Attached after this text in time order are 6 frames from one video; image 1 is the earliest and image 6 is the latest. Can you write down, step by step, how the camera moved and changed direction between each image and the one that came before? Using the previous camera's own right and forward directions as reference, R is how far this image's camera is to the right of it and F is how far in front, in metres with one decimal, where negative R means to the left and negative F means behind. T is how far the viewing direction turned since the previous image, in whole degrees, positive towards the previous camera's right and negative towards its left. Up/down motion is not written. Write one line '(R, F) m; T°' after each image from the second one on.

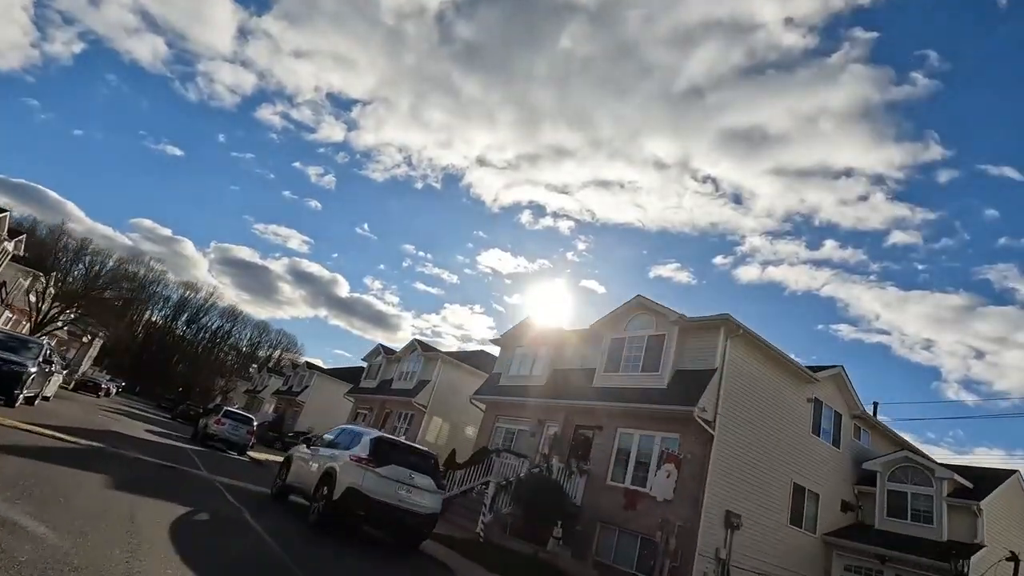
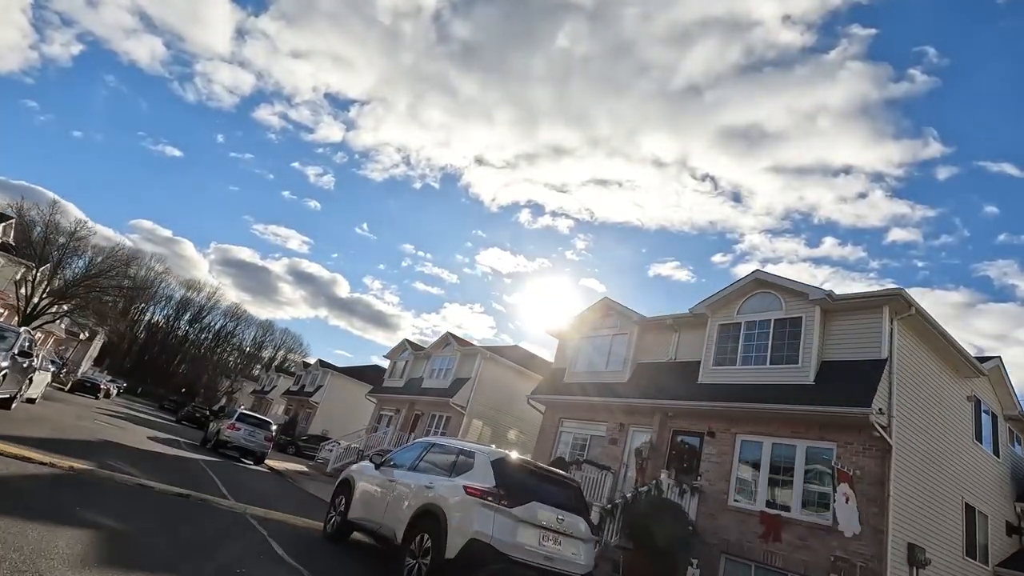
(-2.2, +3.1) m; 0°
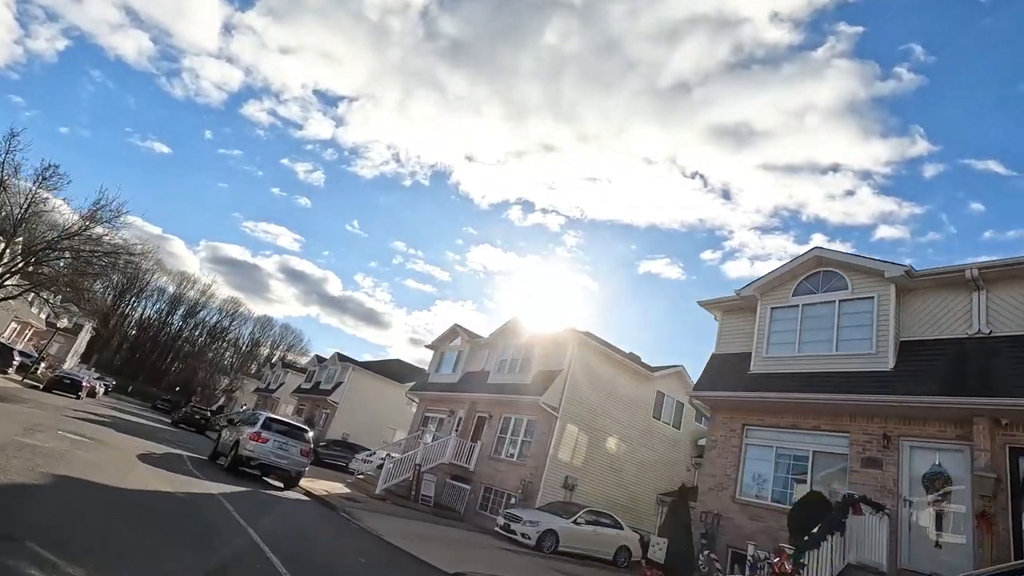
(-3.9, +5.7) m; +1°
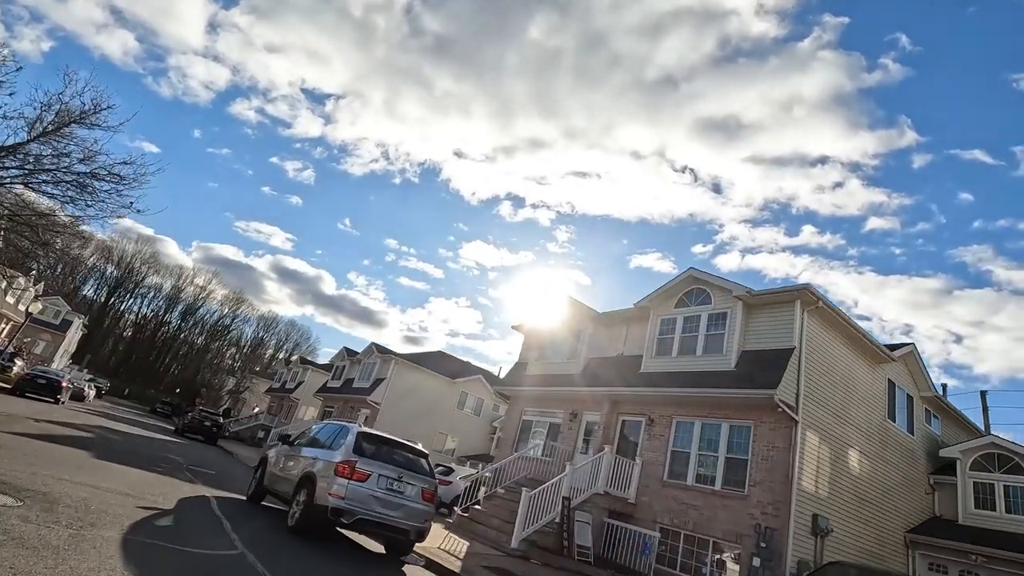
(-4.7, +6.8) m; +1°
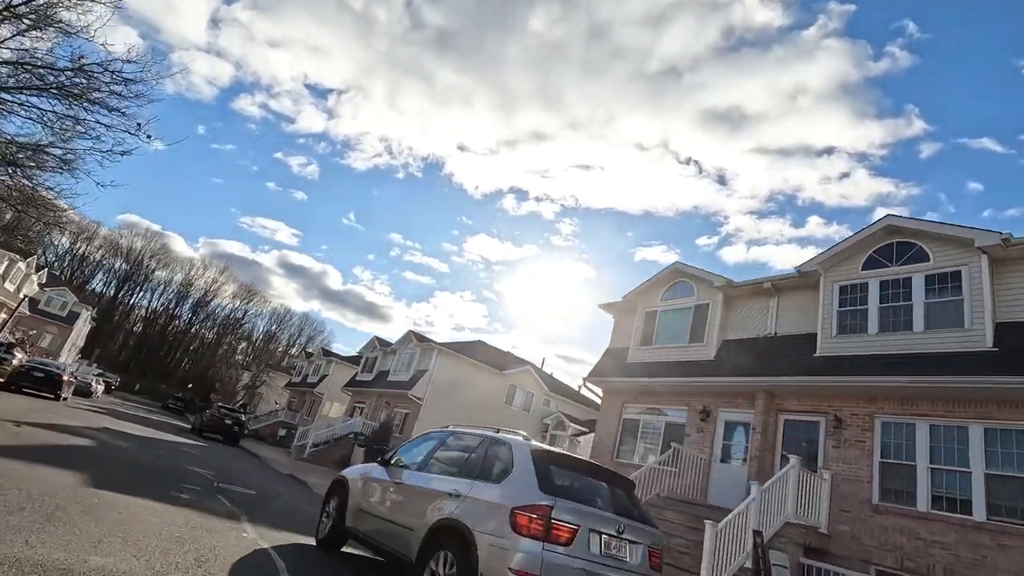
(-2.7, +3.7) m; -1°
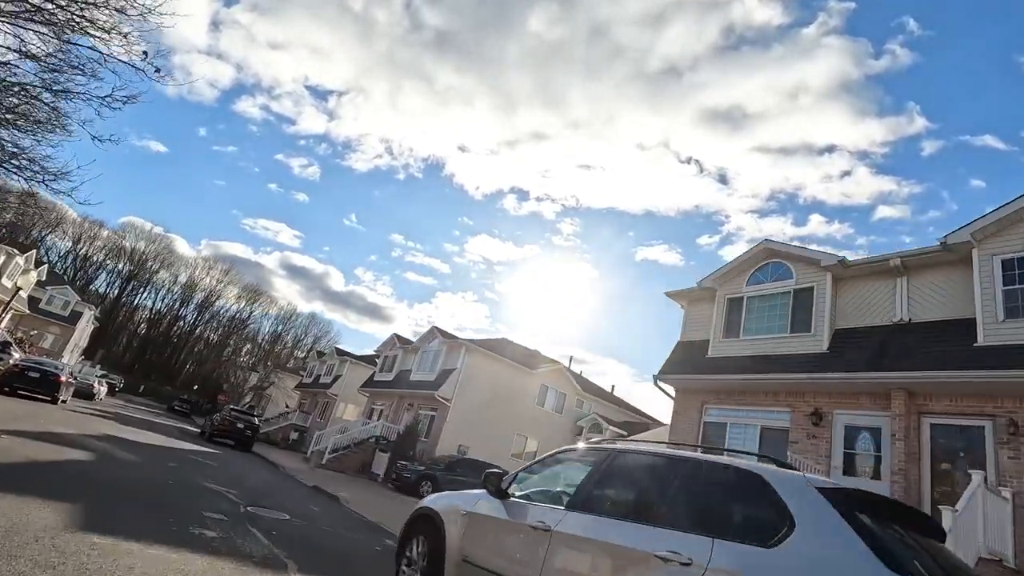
(-1.5, +2.1) m; 0°
